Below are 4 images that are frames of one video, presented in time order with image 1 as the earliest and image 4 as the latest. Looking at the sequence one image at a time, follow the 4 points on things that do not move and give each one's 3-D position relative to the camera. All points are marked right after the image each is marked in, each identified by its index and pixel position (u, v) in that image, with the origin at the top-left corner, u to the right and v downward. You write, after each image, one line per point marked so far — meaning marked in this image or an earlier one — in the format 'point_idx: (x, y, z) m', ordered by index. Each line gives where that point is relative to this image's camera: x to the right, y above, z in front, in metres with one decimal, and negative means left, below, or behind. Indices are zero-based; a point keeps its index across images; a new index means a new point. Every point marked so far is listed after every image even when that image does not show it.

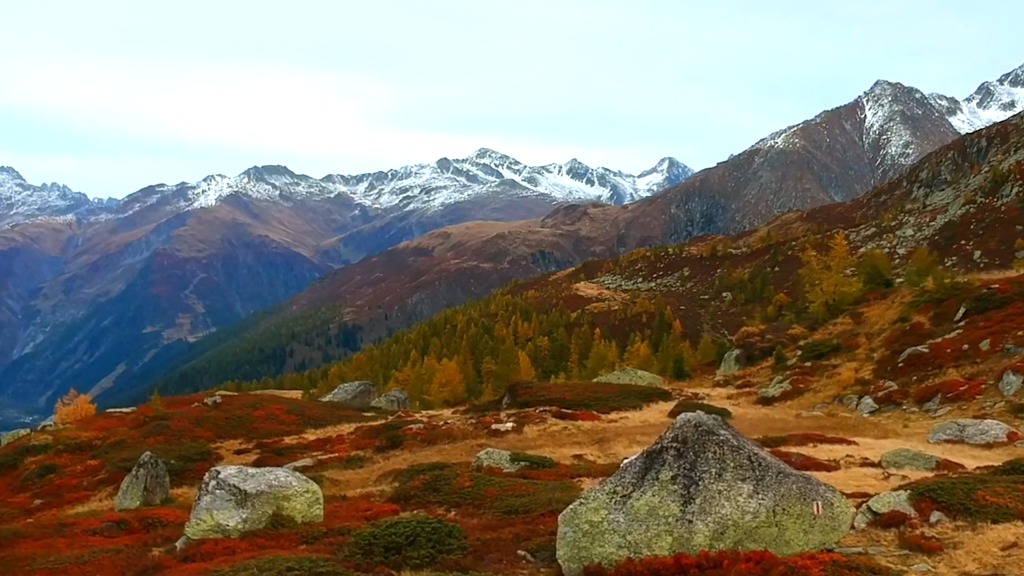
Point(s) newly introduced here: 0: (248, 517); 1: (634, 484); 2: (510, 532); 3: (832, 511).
0: (-6.8, -5.9, +17.7) m
1: (+2.5, -4.1, +14.3) m
2: (0.0, -5.8, +16.4) m
3: (+6.4, -4.5, +13.9) m
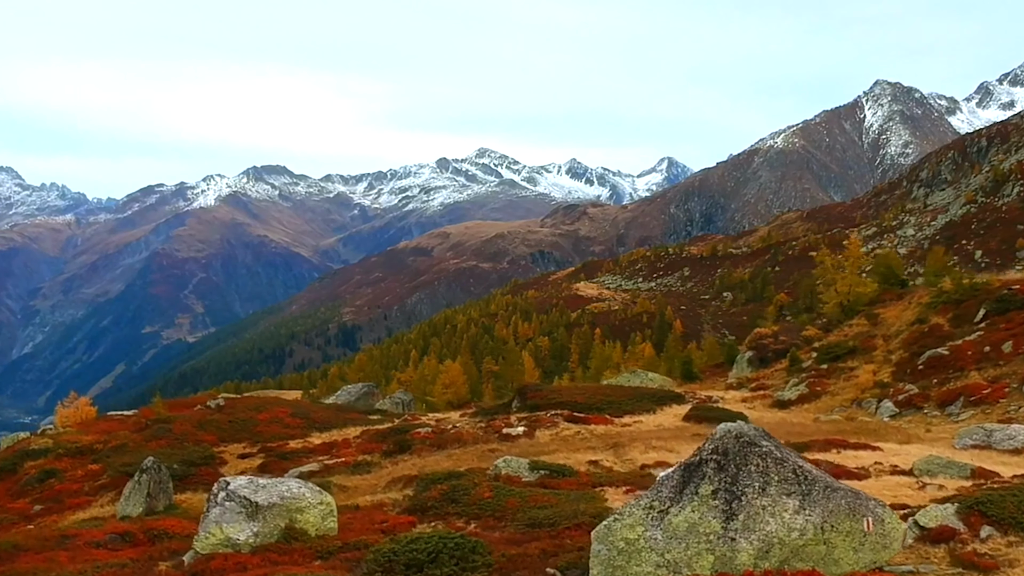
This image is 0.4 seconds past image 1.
0: (-6.2, -5.9, +16.8) m
1: (+3.1, -4.1, +13.5) m
2: (+0.6, -5.9, +15.5) m
3: (+7.0, -4.6, +13.1) m
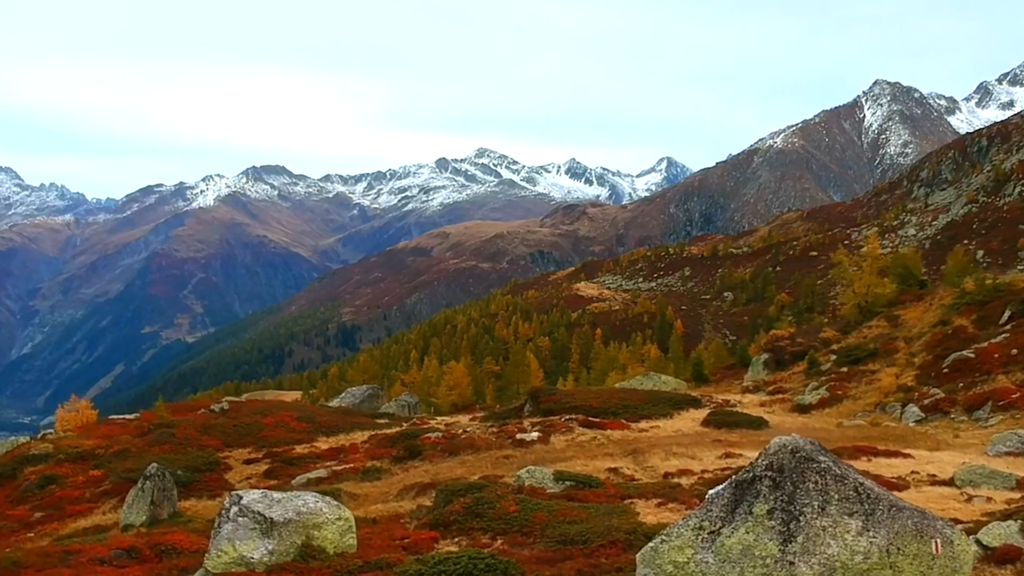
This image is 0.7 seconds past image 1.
0: (-5.5, -6.0, +15.9) m
1: (+3.8, -4.2, +12.5) m
2: (+1.3, -5.9, +14.6) m
3: (+7.8, -4.6, +12.1) m
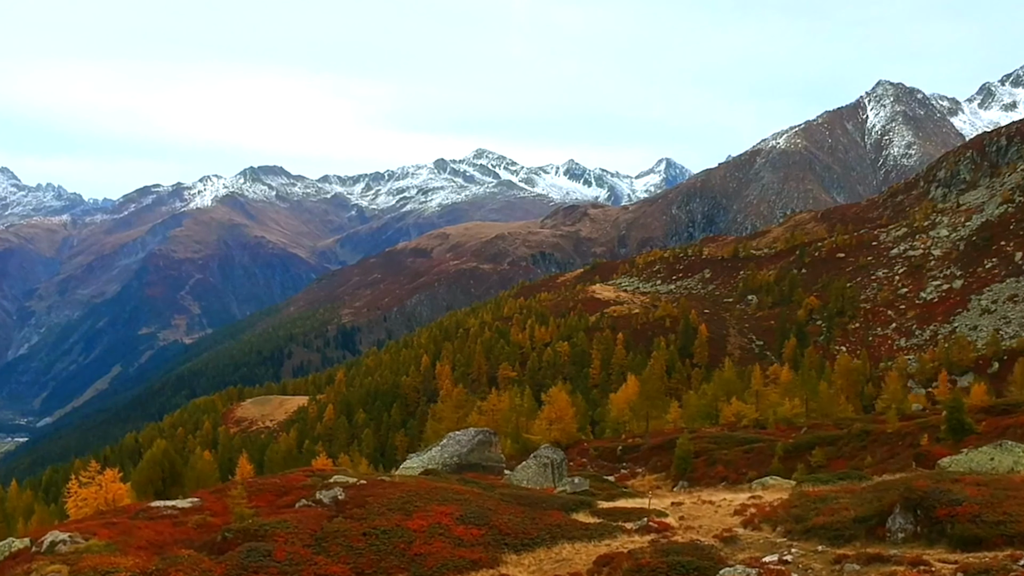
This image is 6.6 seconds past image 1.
0: (+6.3, -6.9, -0.6) m
1: (+15.6, -5.0, -3.9) m
2: (+13.0, -6.8, -1.9) m
3: (+19.5, -5.5, -4.3) m
